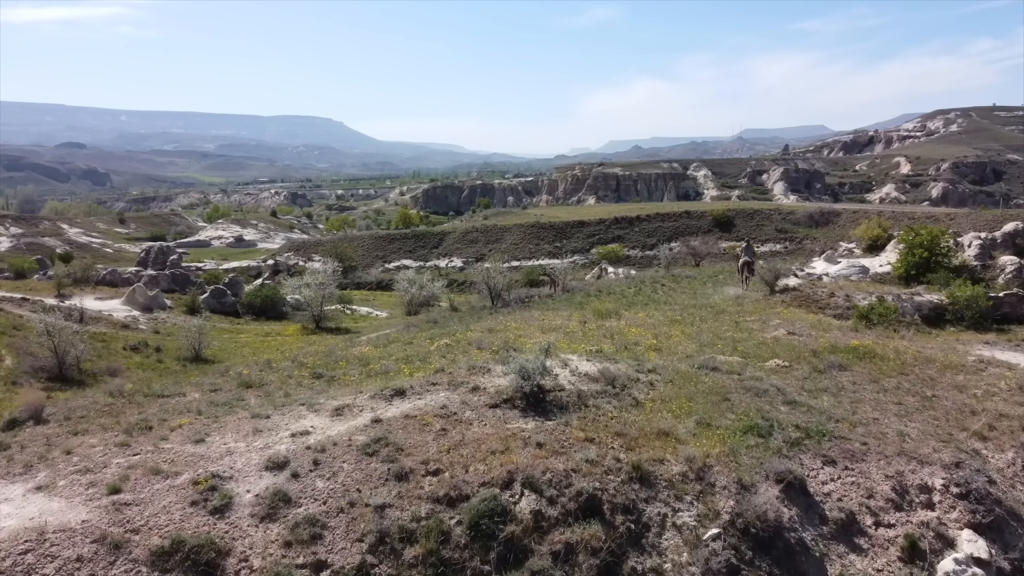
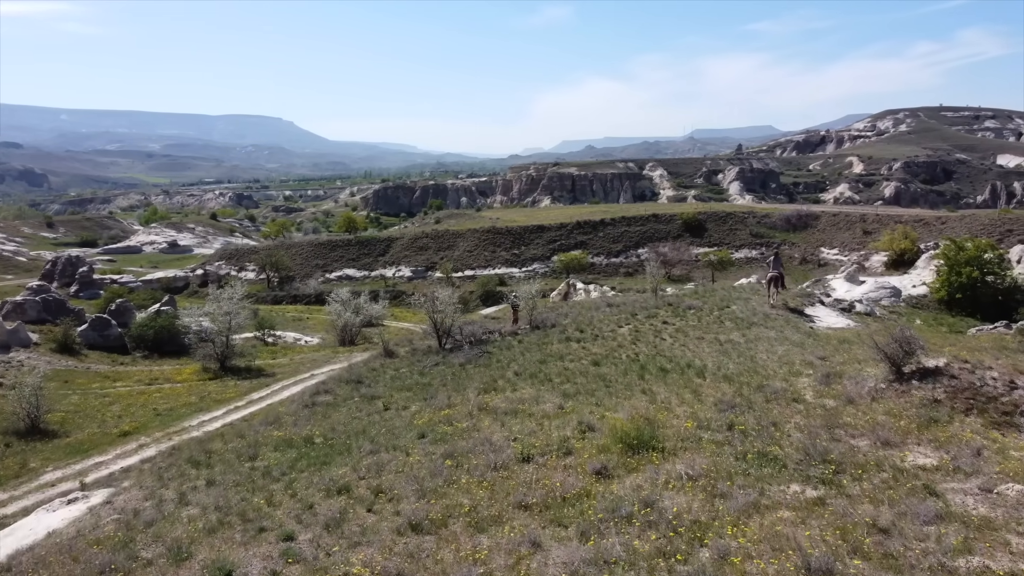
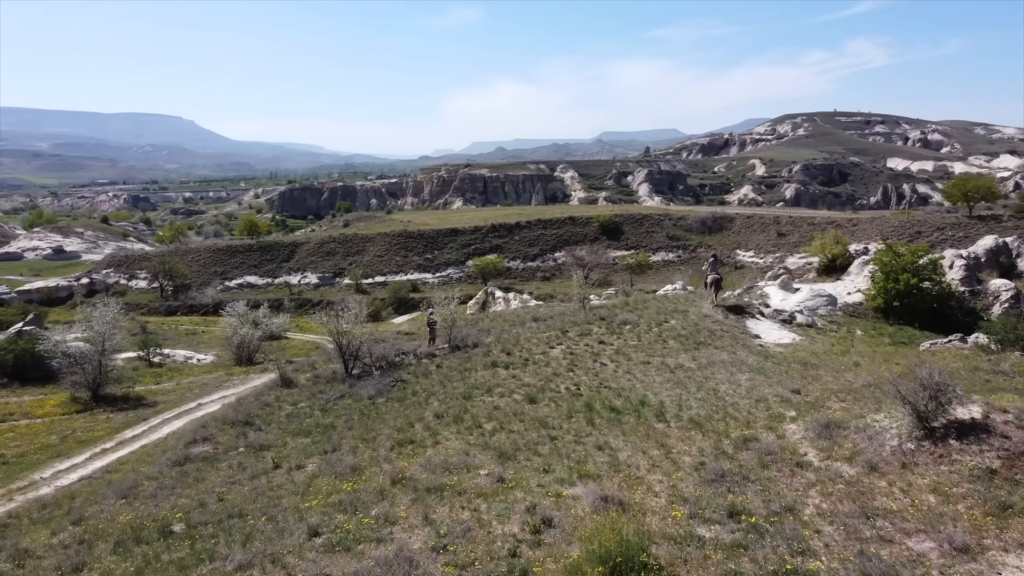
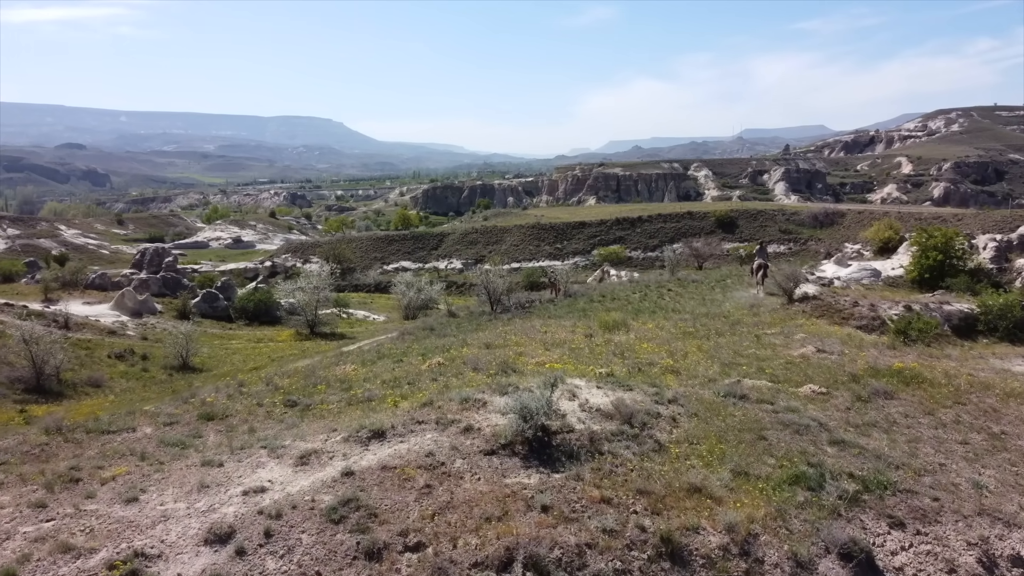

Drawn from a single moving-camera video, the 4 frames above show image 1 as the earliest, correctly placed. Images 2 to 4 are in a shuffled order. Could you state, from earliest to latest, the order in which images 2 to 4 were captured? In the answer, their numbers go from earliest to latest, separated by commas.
4, 2, 3
